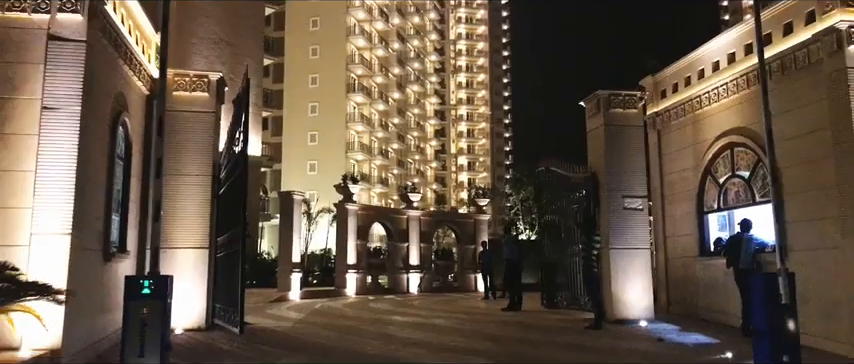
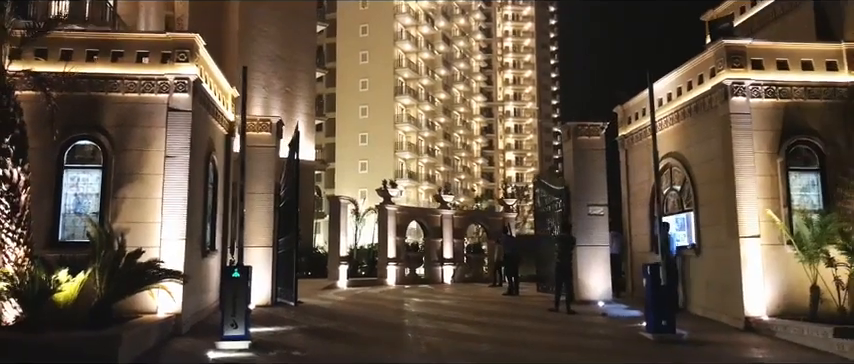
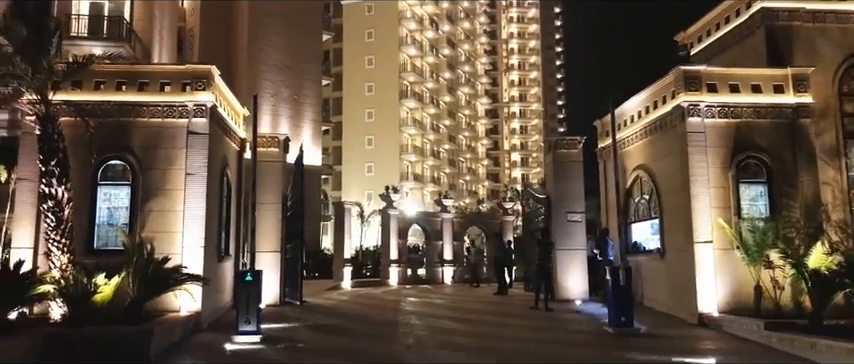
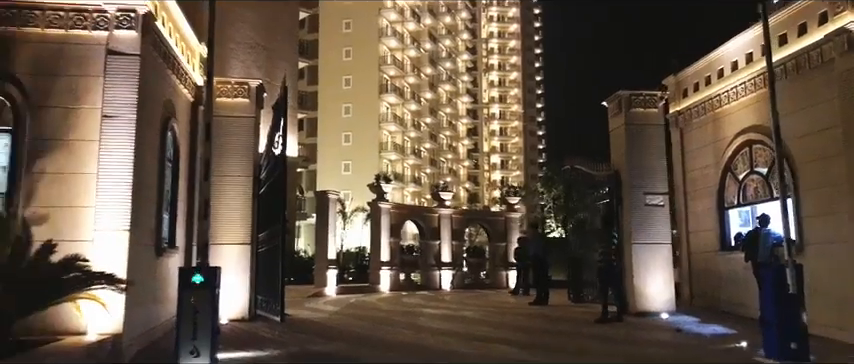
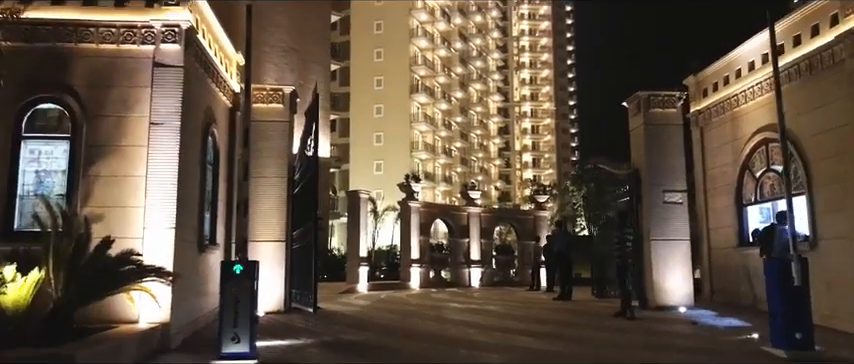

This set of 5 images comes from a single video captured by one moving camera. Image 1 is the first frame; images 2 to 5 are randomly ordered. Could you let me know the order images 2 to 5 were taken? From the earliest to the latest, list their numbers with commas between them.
4, 5, 2, 3
